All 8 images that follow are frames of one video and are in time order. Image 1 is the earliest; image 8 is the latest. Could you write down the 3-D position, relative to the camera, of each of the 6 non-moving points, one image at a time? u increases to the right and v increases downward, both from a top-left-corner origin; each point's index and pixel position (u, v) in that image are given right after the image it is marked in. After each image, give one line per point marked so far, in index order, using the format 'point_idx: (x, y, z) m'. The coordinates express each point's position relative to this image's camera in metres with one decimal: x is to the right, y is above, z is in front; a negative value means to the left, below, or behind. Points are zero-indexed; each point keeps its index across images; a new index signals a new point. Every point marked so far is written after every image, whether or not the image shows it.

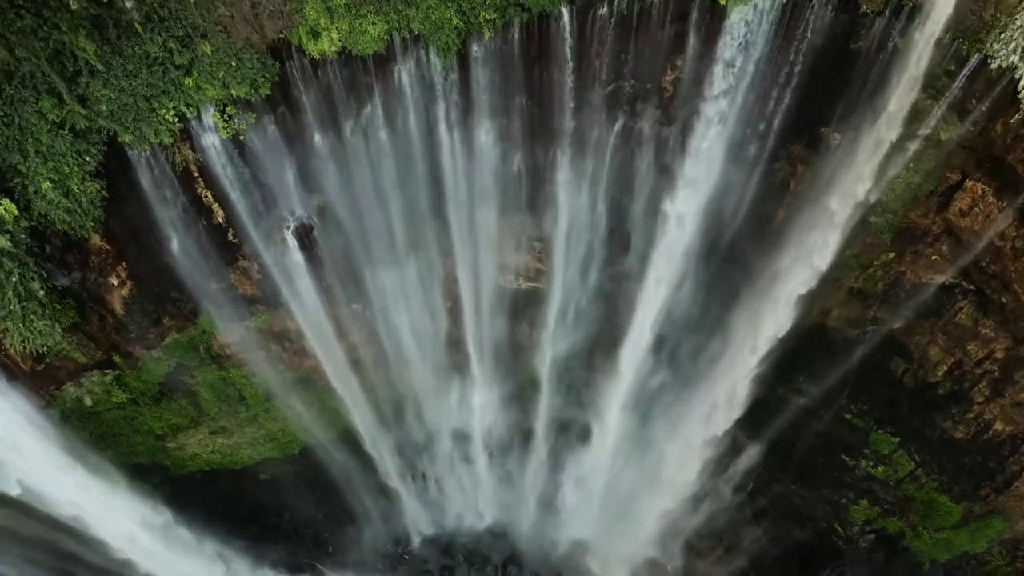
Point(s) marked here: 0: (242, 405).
0: (-4.4, -1.9, +11.4) m
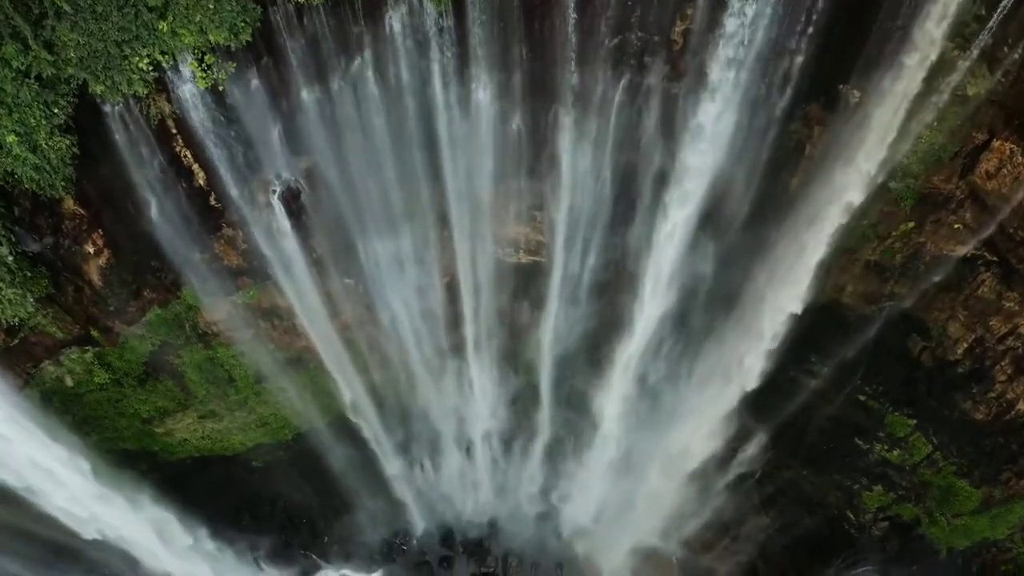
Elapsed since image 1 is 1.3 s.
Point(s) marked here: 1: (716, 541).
0: (-4.4, -1.5, +10.9) m
1: (+3.7, -4.8, +13.1) m
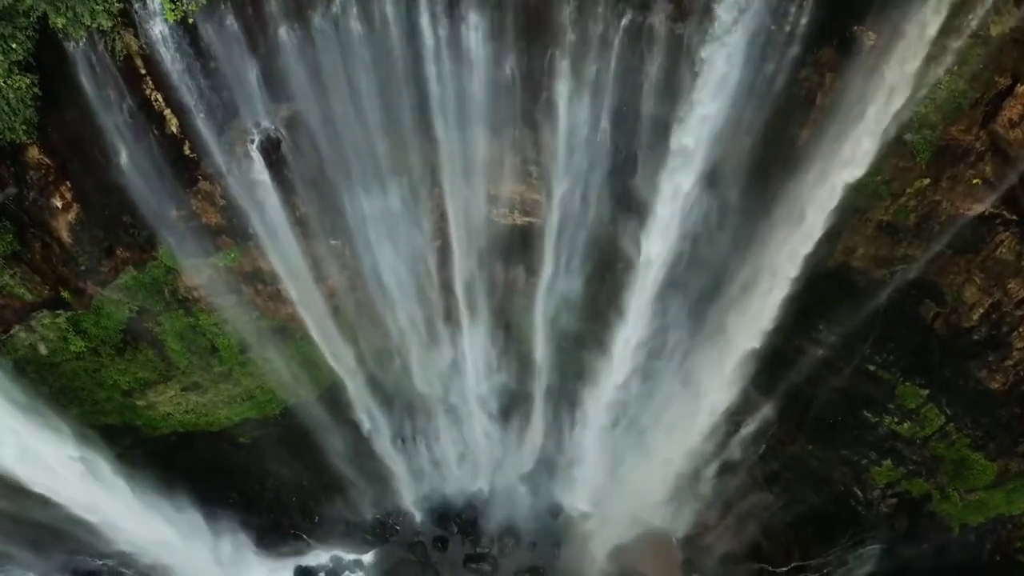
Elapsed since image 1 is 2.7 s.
0: (-4.4, -1.0, +10.4) m
1: (+3.7, -4.2, +12.7) m
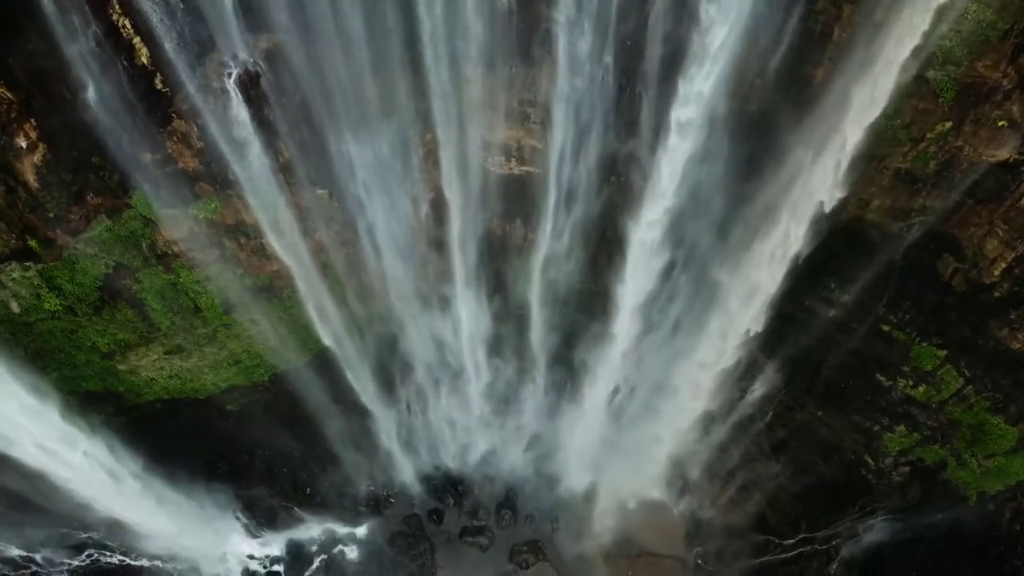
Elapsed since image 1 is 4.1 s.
0: (-4.5, -0.4, +10.0) m
1: (+3.6, -3.6, +12.3) m
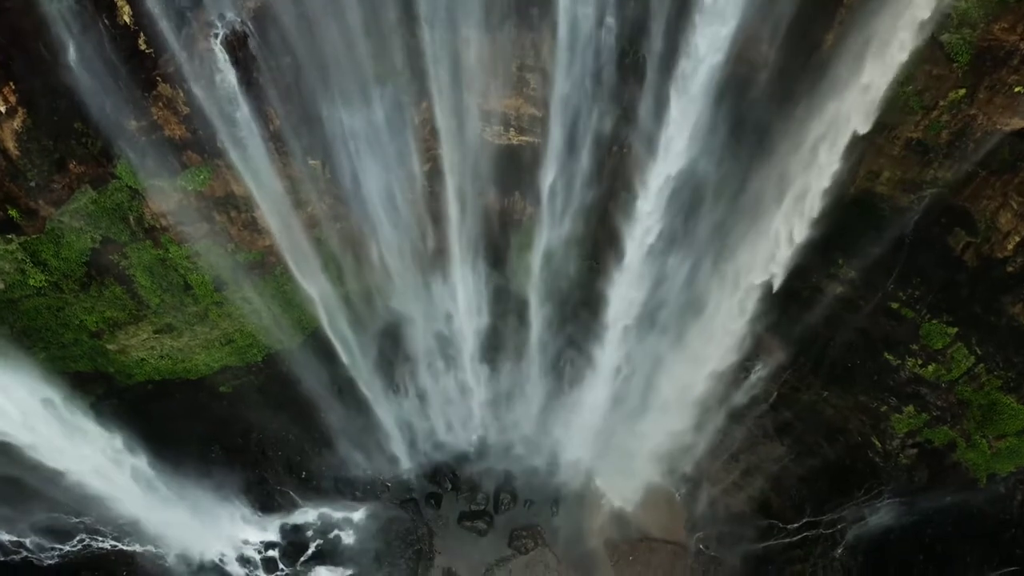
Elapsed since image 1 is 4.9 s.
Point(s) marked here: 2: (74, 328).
0: (-4.5, -0.1, +9.7) m
1: (+3.6, -3.2, +12.1) m
2: (-6.0, -0.5, +9.7) m
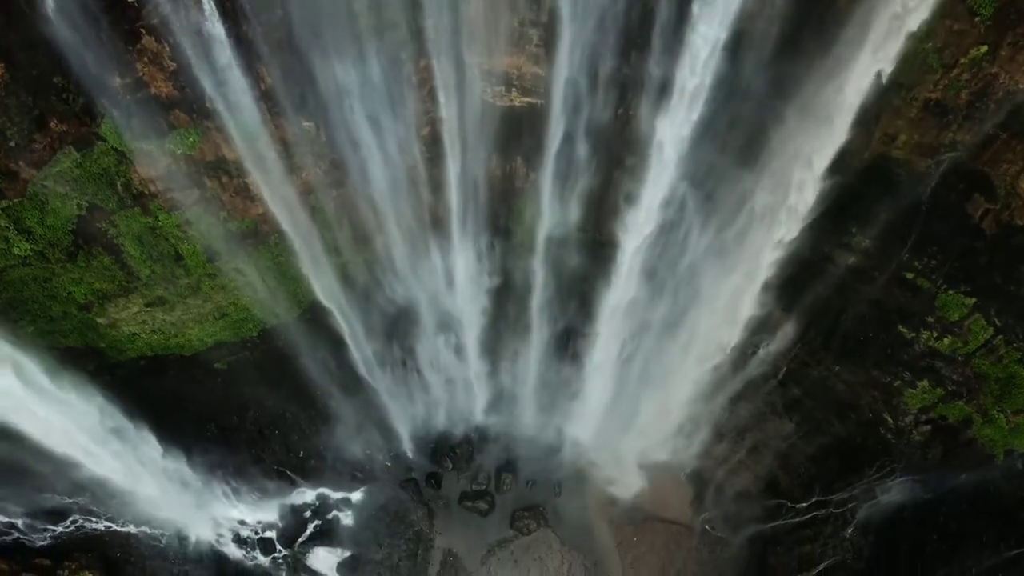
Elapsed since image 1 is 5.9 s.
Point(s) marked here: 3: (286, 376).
0: (-4.4, +0.3, +9.4) m
1: (+3.6, -2.8, +11.8) m
2: (-6.0, -0.2, +9.4) m
3: (-3.7, -1.4, +11.5) m
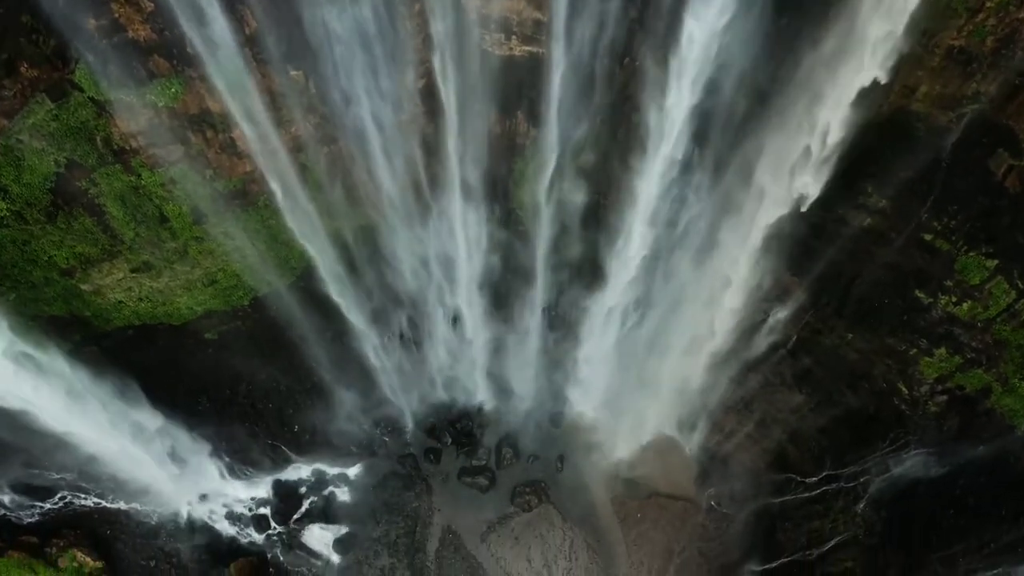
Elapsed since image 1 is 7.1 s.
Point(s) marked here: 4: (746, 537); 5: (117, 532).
0: (-4.4, +0.8, +9.0) m
1: (+3.7, -2.3, +11.4) m
2: (-6.0, +0.3, +9.0) m
3: (-3.6, -0.9, +11.1) m
4: (+3.8, -4.0, +11.3) m
5: (-6.1, -3.8, +10.9) m
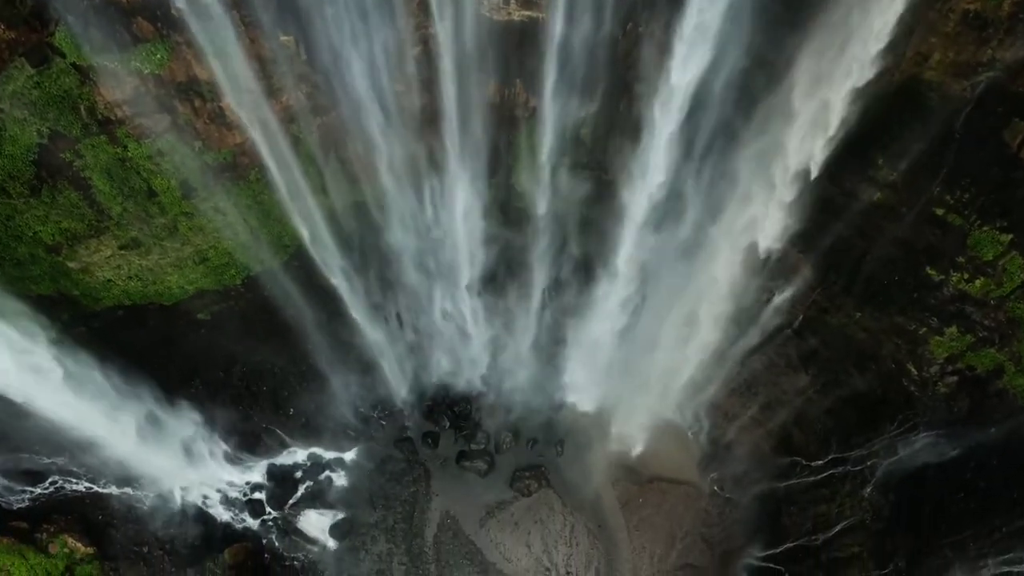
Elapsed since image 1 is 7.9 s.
0: (-4.5, +1.0, +8.7) m
1: (+3.6, -2.0, +11.2) m
2: (-6.0, +0.6, +8.7) m
3: (-3.7, -0.6, +10.9) m
4: (+3.8, -3.7, +11.1) m
5: (-6.1, -3.5, +10.7) m
